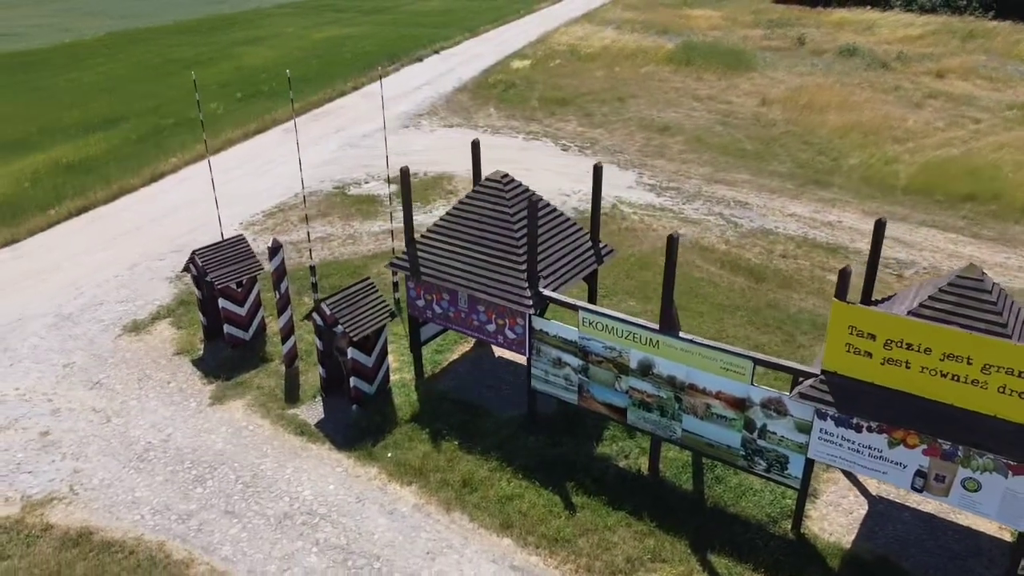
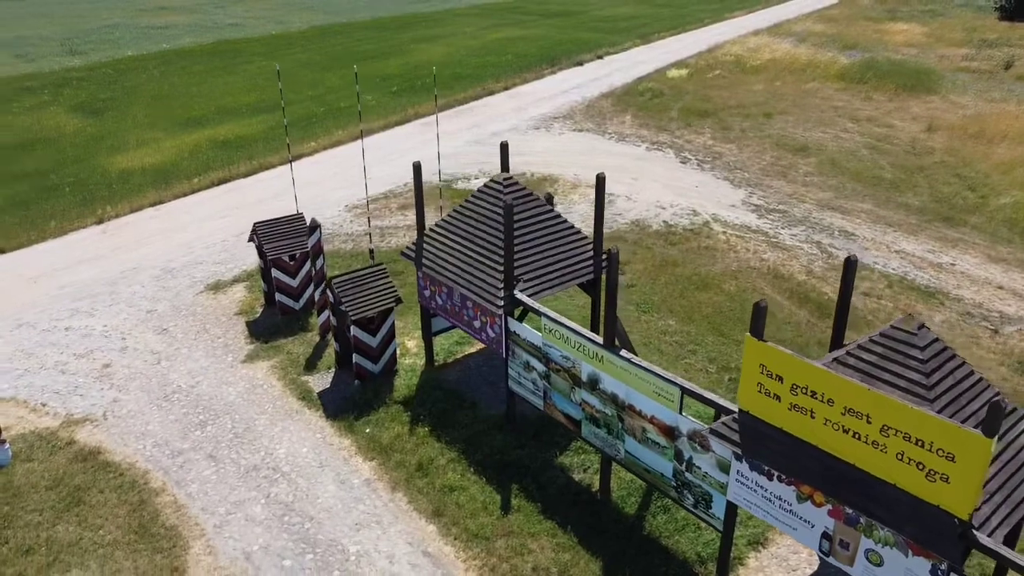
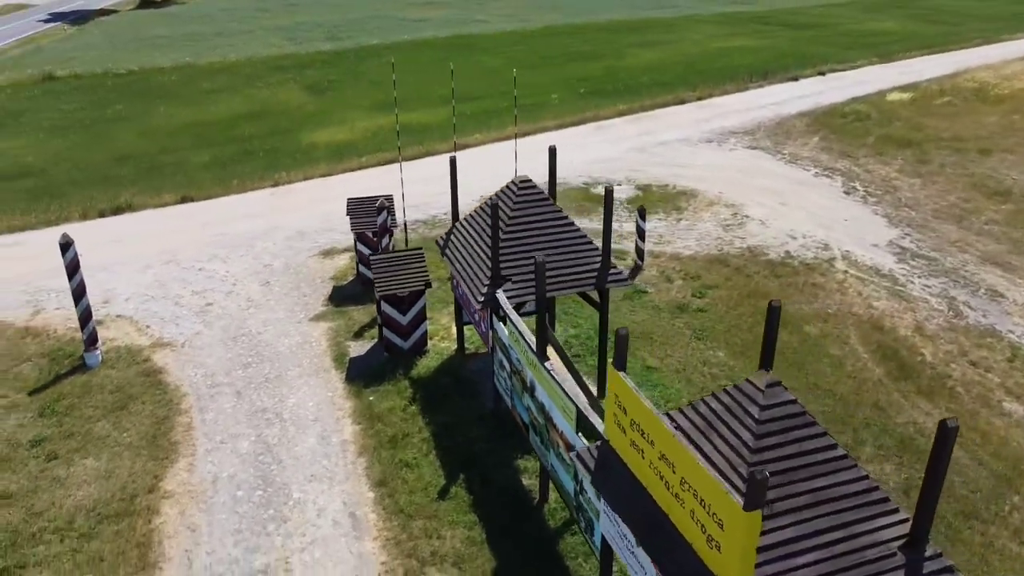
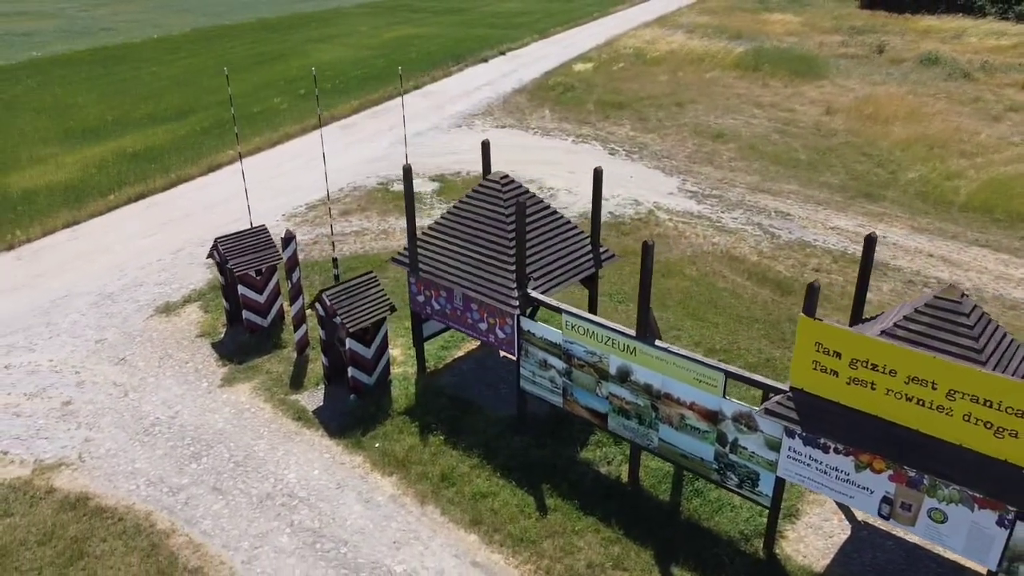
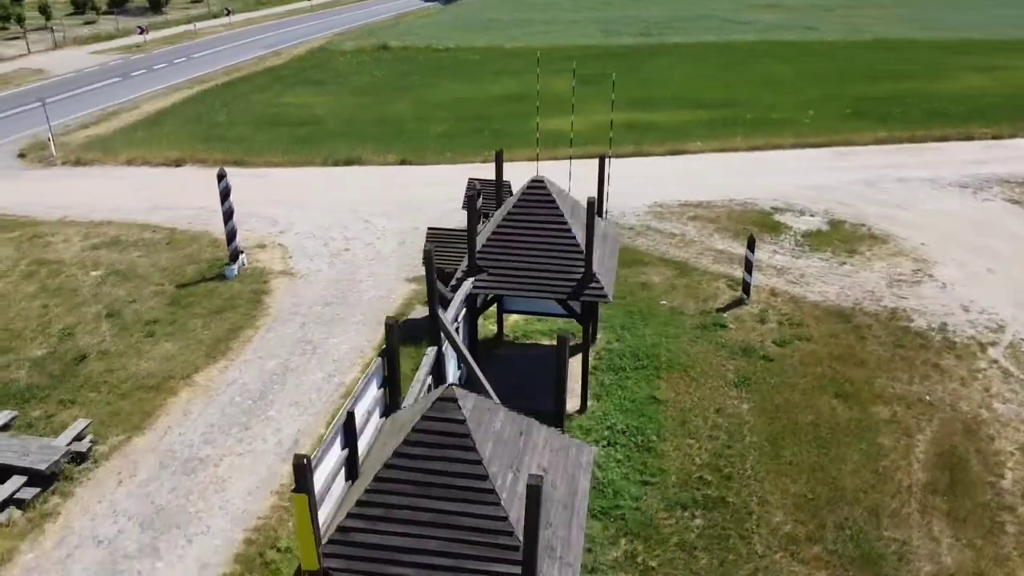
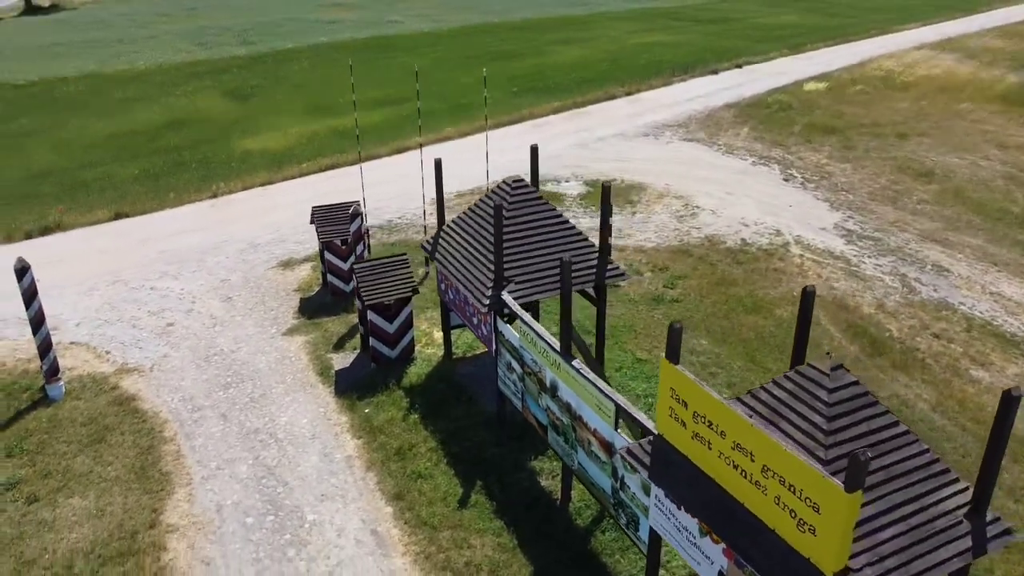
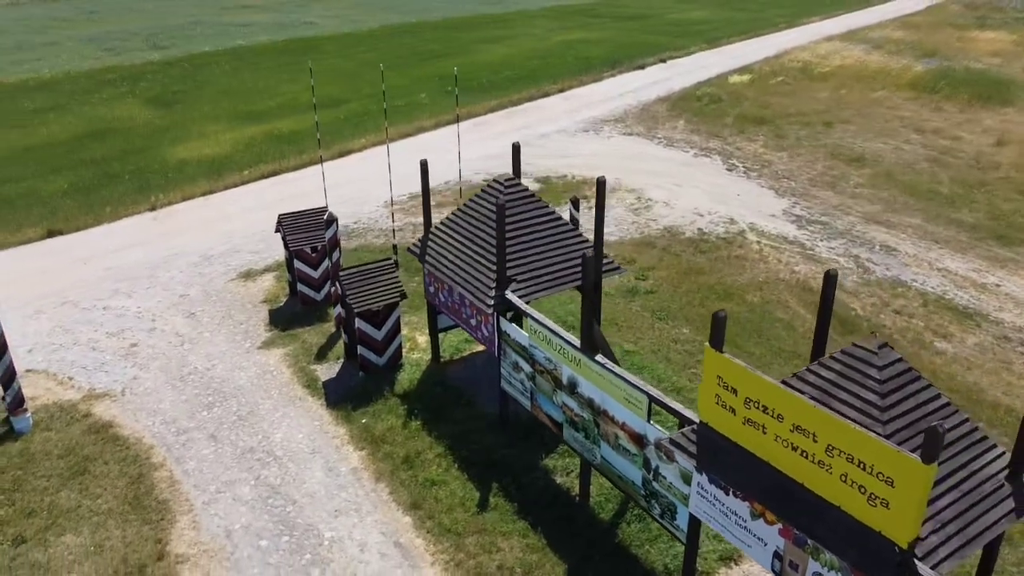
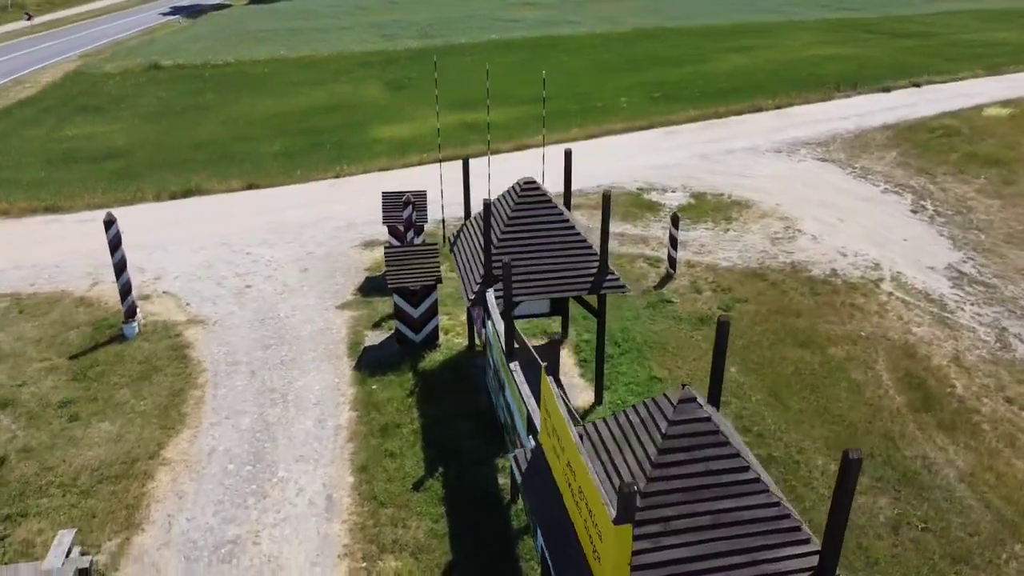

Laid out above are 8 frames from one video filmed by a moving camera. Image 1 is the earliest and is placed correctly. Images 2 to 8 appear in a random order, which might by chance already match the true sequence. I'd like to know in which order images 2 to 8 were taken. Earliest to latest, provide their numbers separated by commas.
4, 2, 7, 6, 3, 8, 5
